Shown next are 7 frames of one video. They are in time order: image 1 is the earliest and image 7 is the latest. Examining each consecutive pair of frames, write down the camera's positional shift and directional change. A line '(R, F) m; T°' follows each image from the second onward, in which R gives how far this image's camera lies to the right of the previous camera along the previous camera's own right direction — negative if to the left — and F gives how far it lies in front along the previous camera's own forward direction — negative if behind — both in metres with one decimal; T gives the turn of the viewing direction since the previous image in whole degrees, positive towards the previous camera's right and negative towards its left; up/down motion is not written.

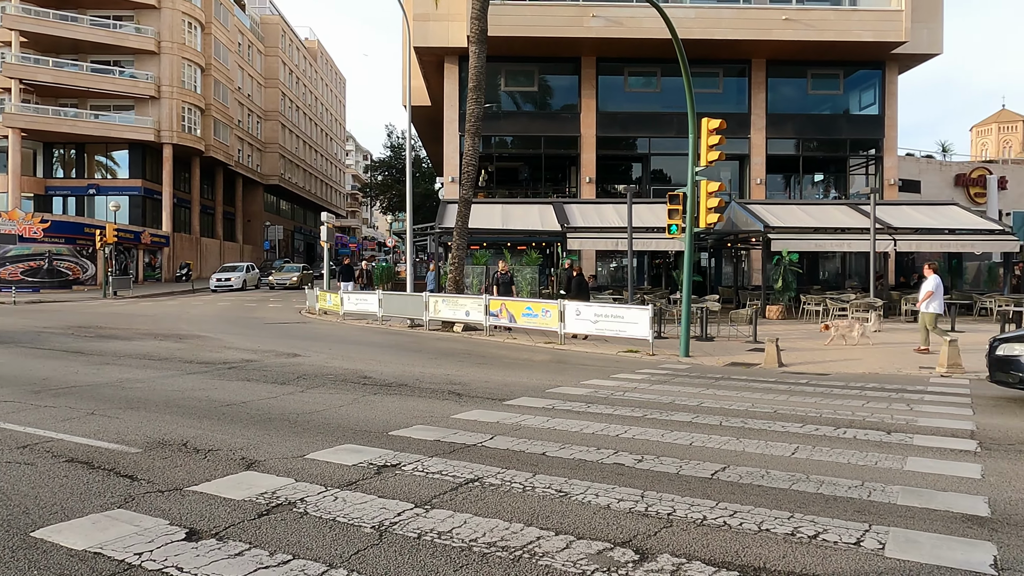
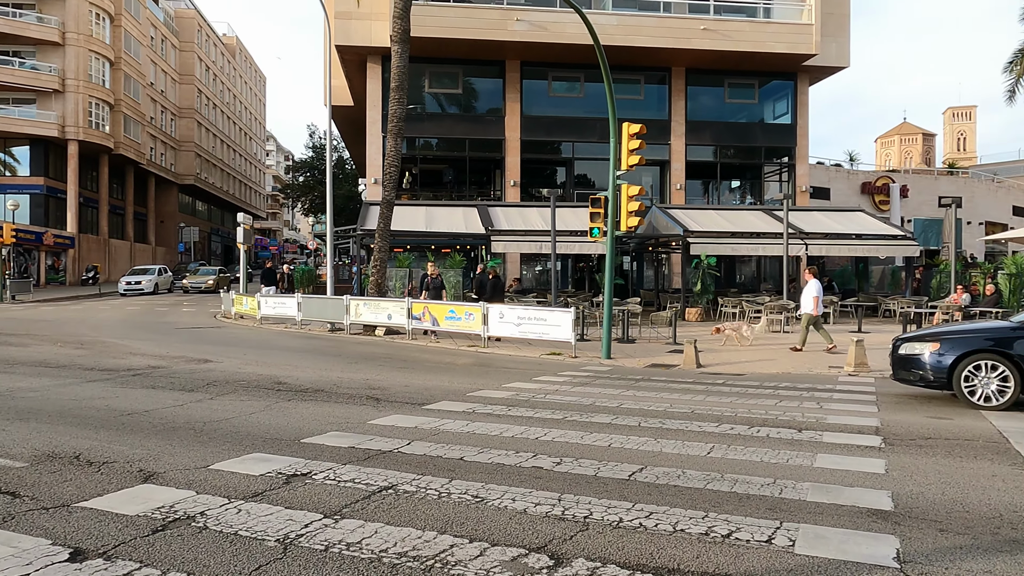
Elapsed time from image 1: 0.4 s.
(+0.1, +0.1) m; +6°
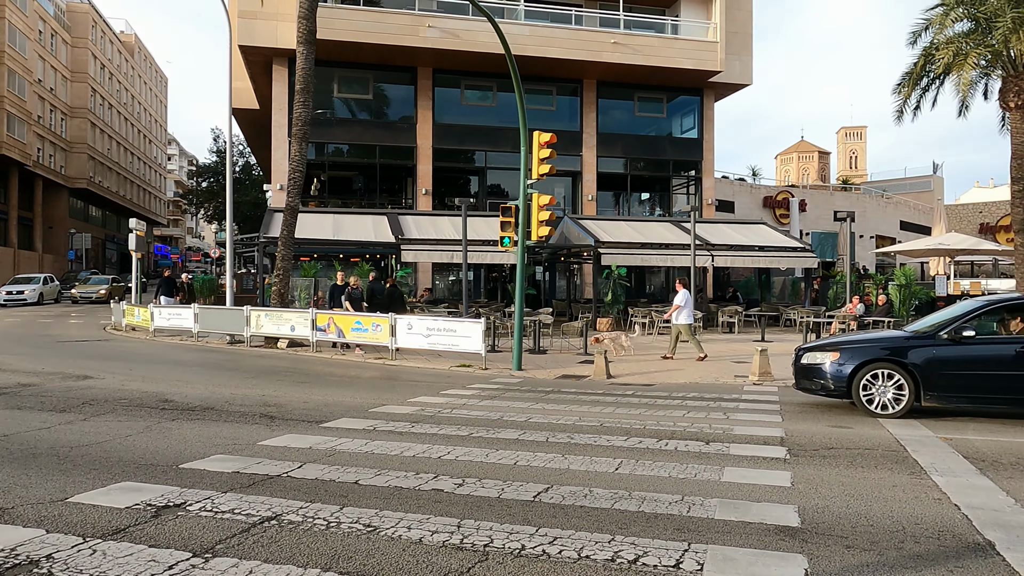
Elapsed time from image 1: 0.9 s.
(+0.1, +0.3) m; +6°
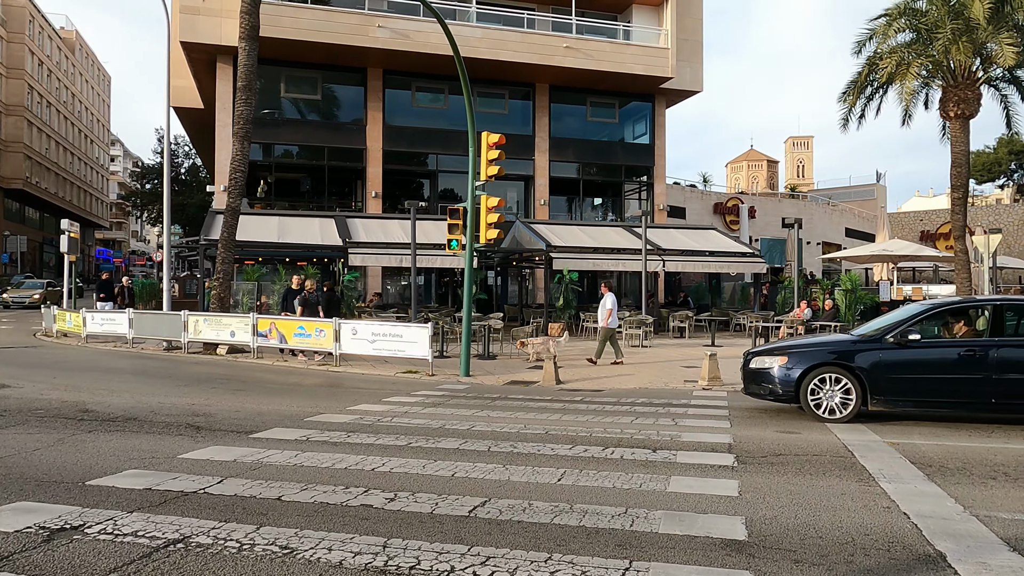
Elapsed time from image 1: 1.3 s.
(+0.1, +0.3) m; +3°
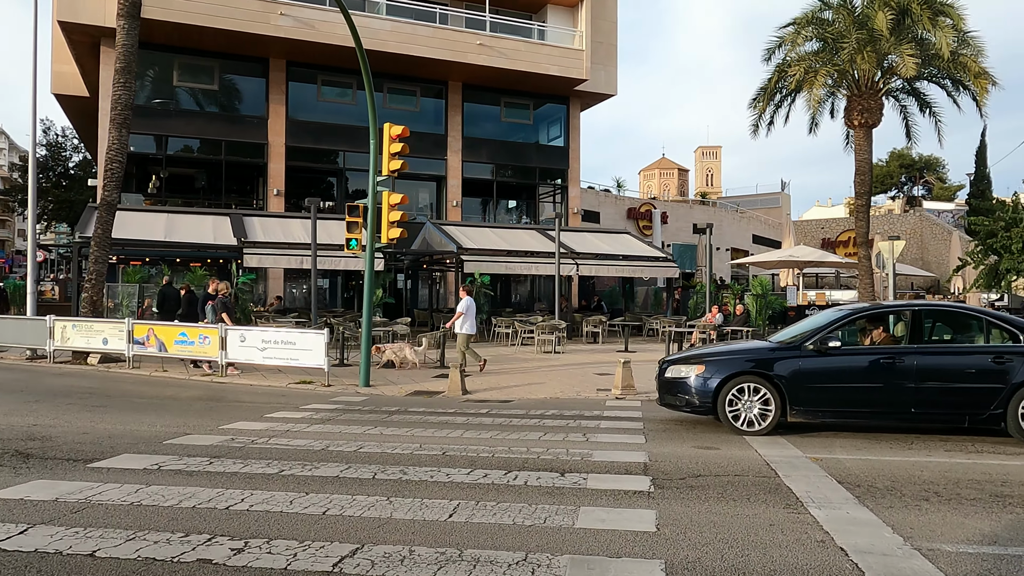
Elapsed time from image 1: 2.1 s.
(+0.2, +0.8) m; +6°
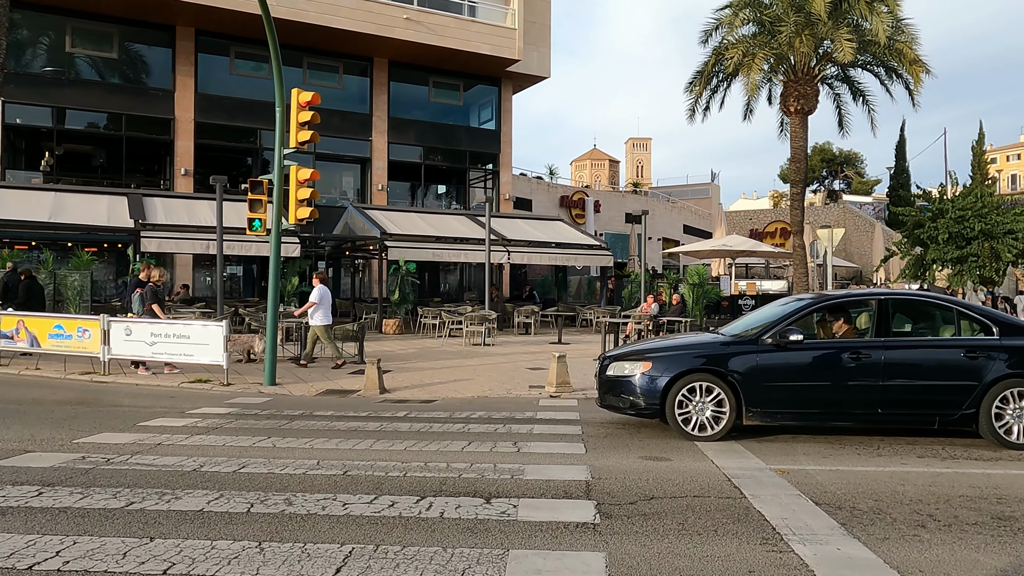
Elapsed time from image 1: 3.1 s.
(+0.1, +1.1) m; +5°
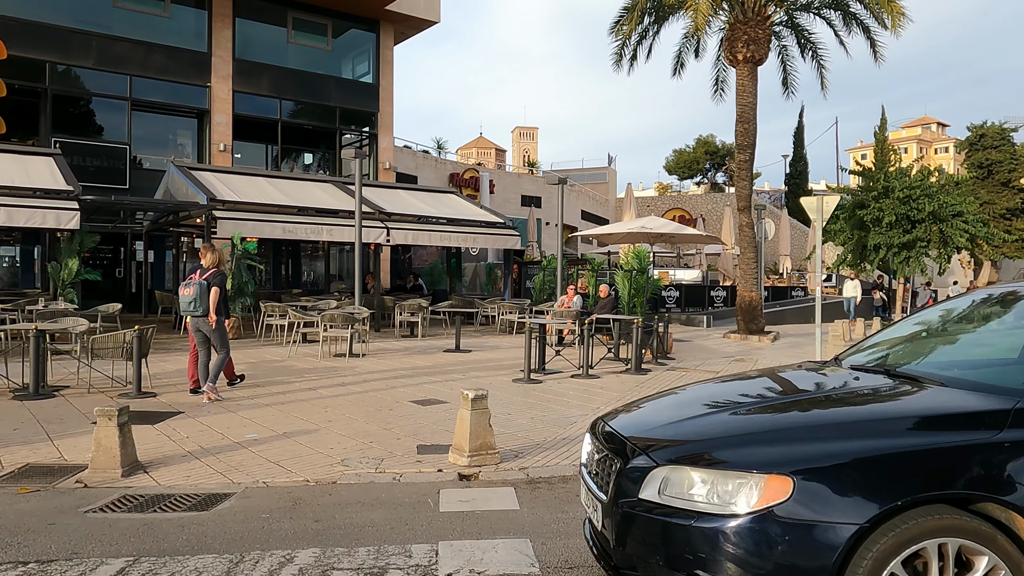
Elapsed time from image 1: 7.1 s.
(+0.1, +4.8) m; +9°
